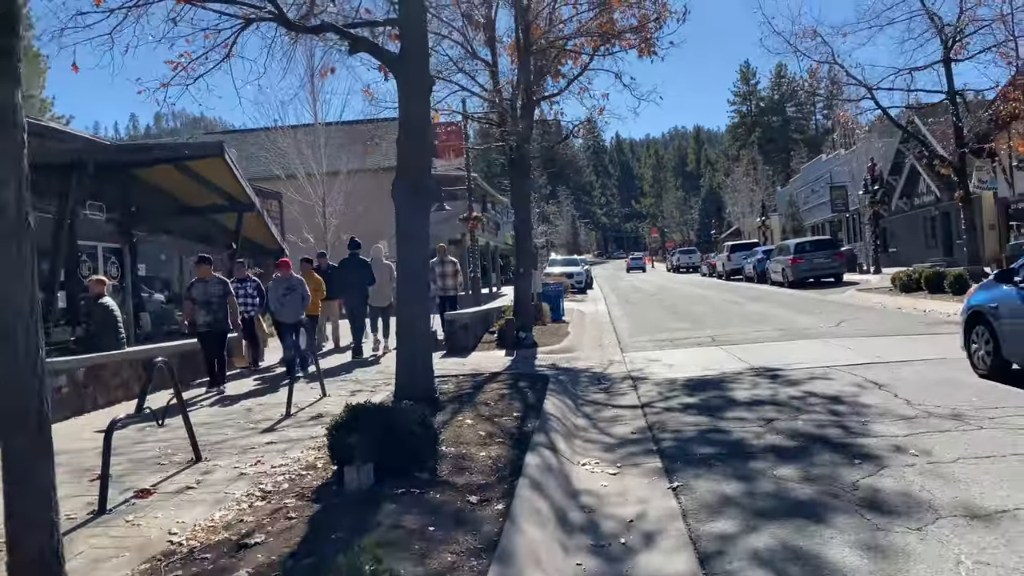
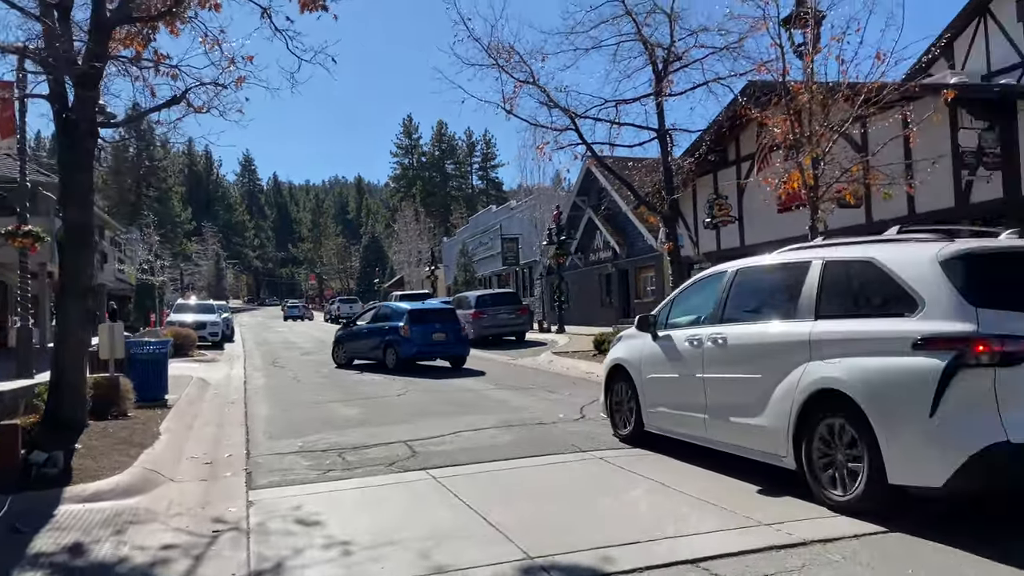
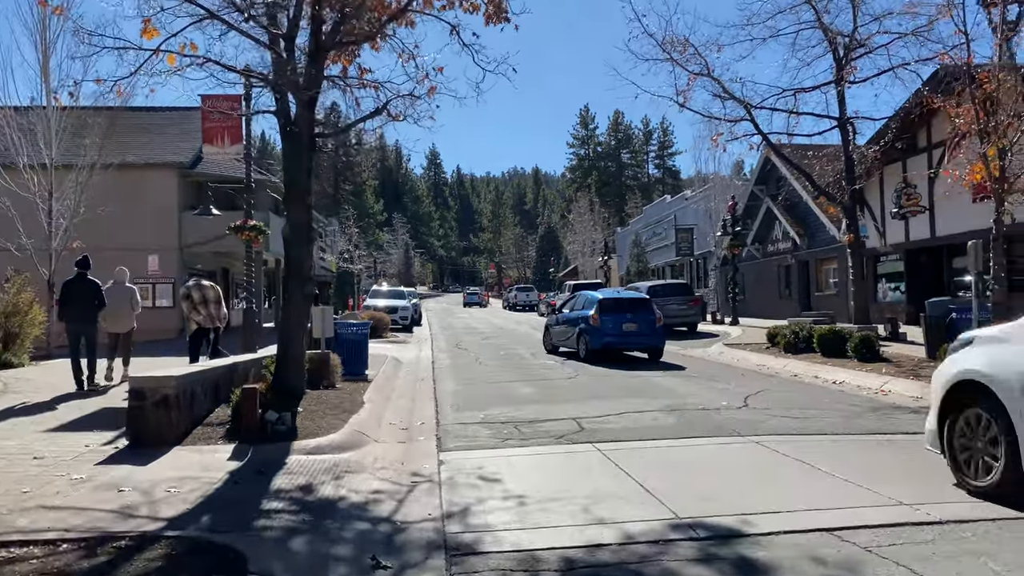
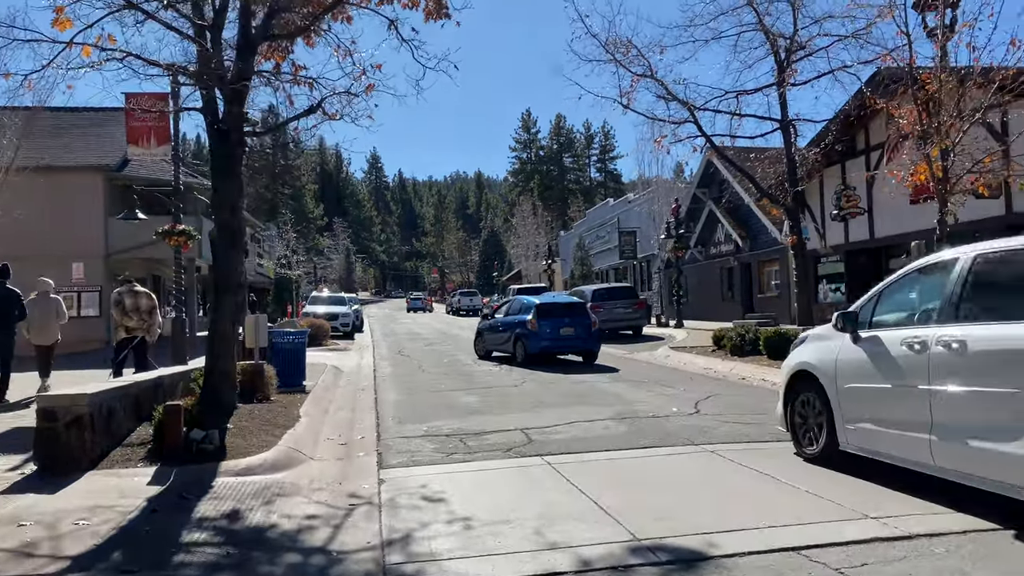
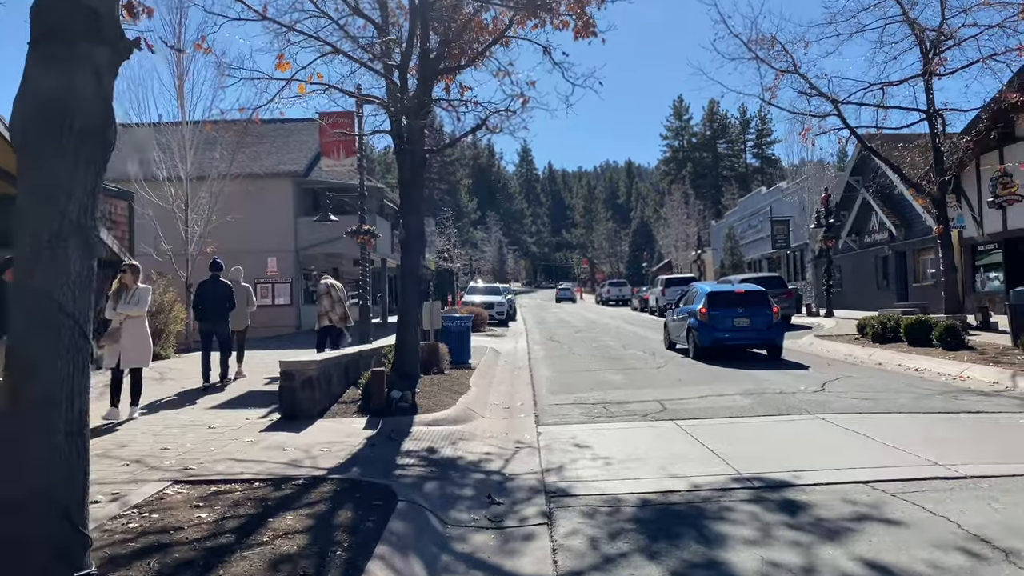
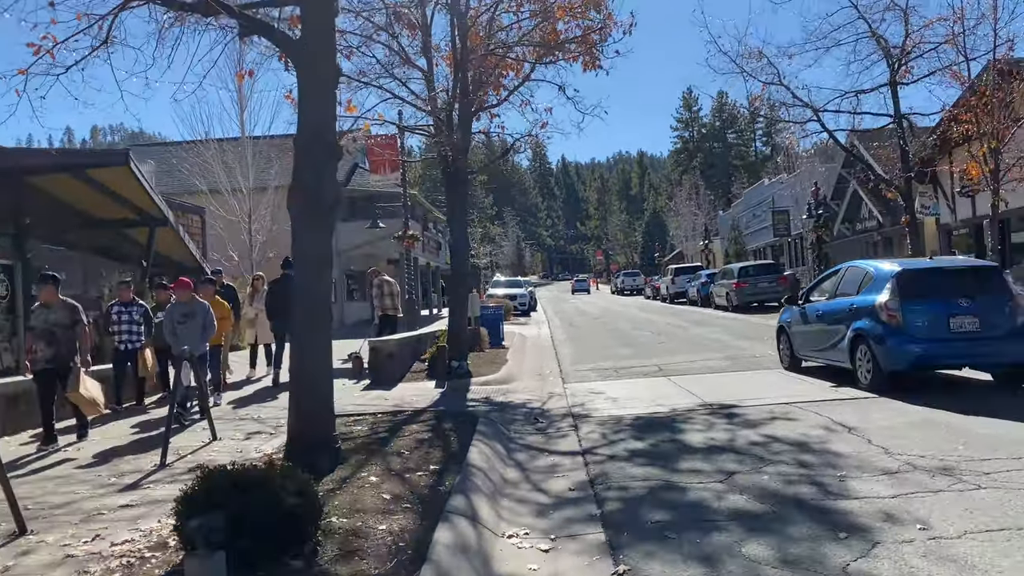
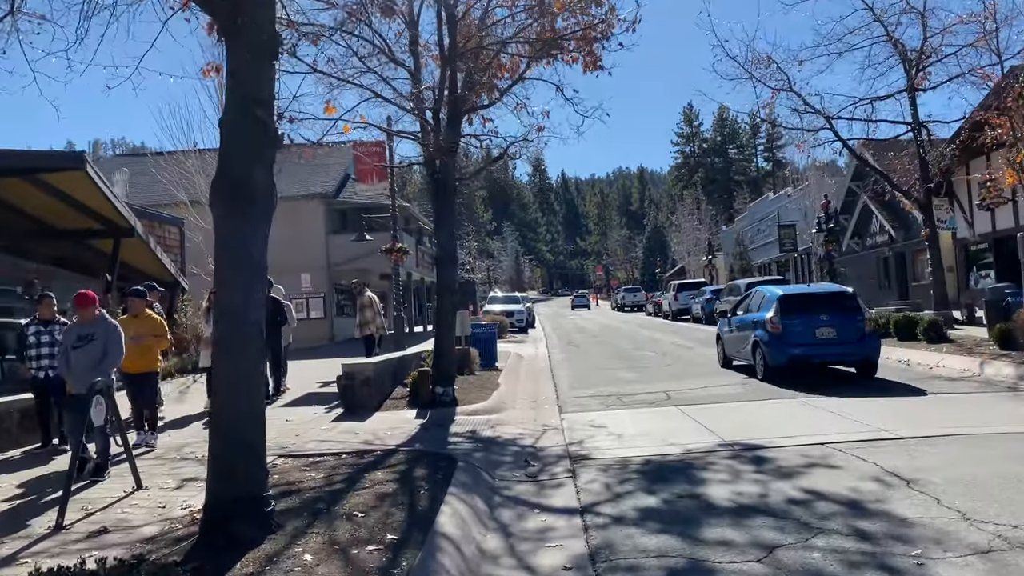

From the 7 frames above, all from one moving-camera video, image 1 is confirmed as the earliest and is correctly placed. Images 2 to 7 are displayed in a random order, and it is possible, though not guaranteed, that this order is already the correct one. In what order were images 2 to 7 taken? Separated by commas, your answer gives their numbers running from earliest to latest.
6, 7, 5, 3, 4, 2
